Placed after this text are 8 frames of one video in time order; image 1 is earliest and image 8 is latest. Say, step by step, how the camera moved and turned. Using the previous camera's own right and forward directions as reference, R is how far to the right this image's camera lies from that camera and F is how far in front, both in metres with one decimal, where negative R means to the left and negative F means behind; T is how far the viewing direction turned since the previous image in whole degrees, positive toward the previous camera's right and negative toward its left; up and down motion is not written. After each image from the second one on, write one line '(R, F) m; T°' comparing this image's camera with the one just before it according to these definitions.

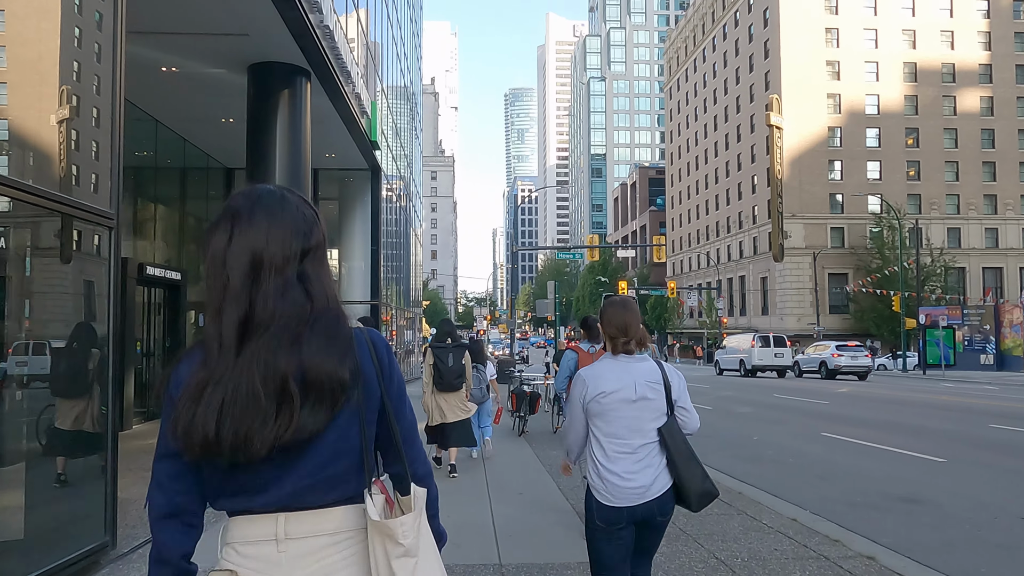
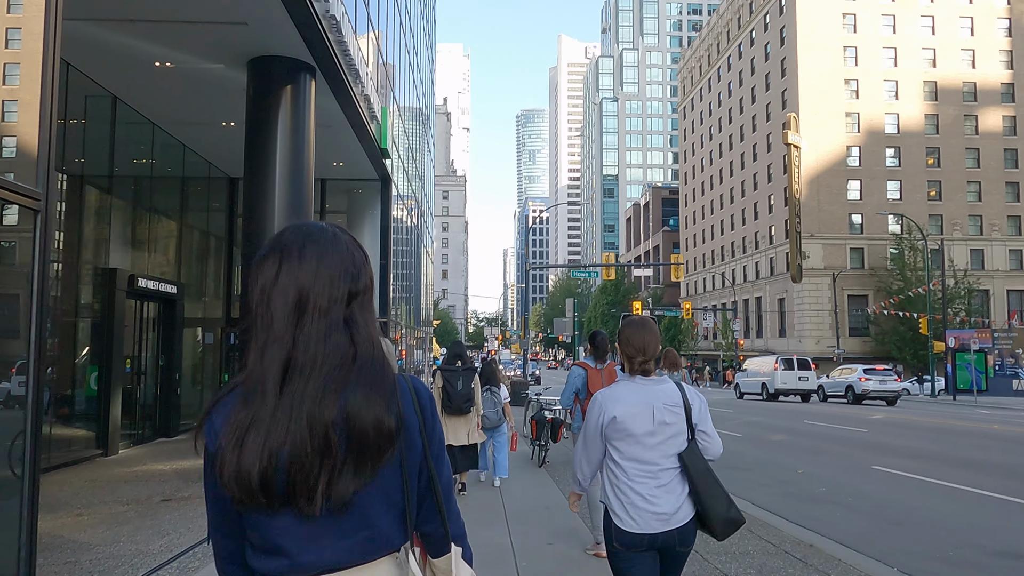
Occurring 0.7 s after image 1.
(-0.1, +1.1) m; -1°
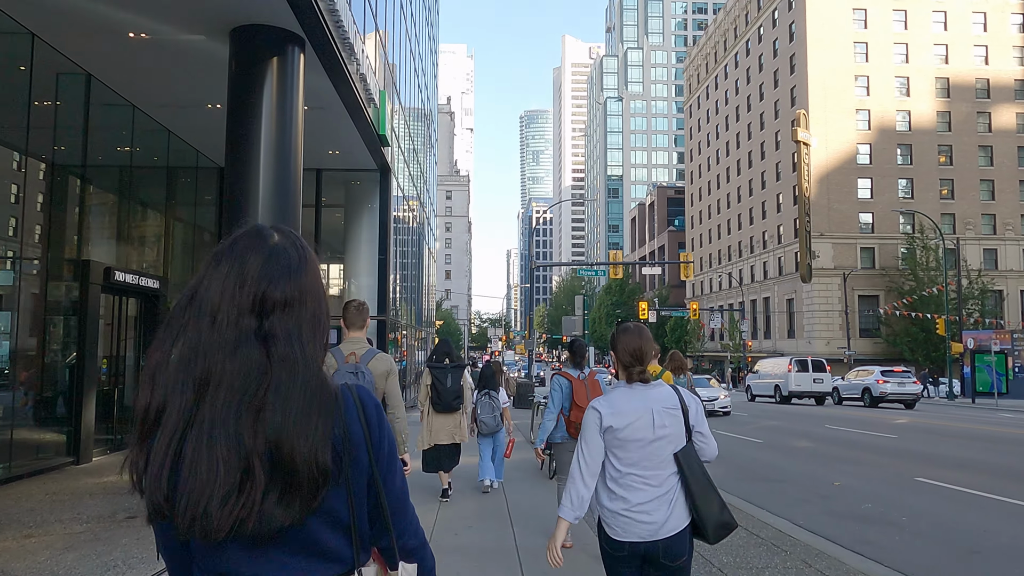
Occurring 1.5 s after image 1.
(-0.1, +1.0) m; 0°
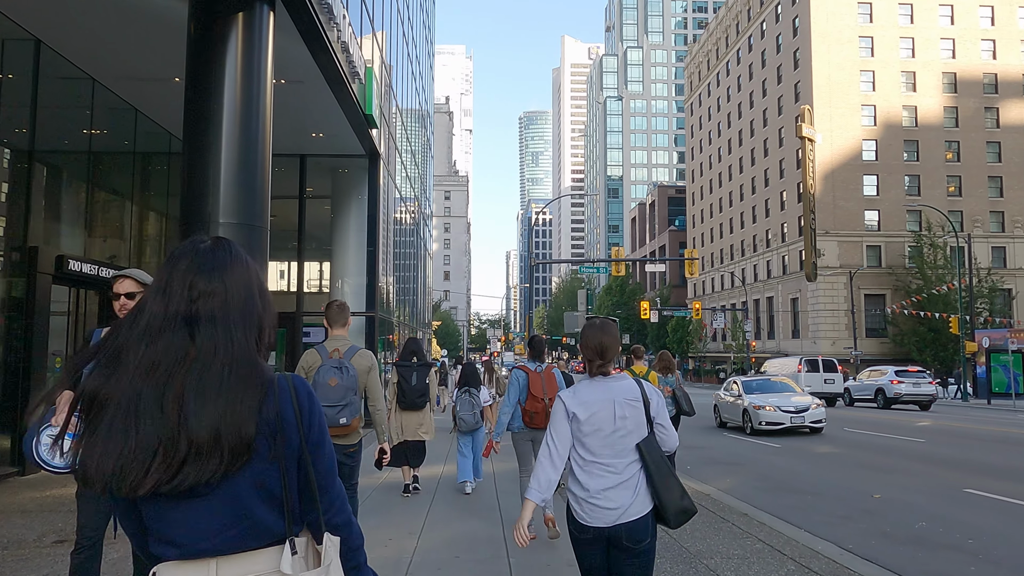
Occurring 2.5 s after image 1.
(0.0, +1.2) m; 0°
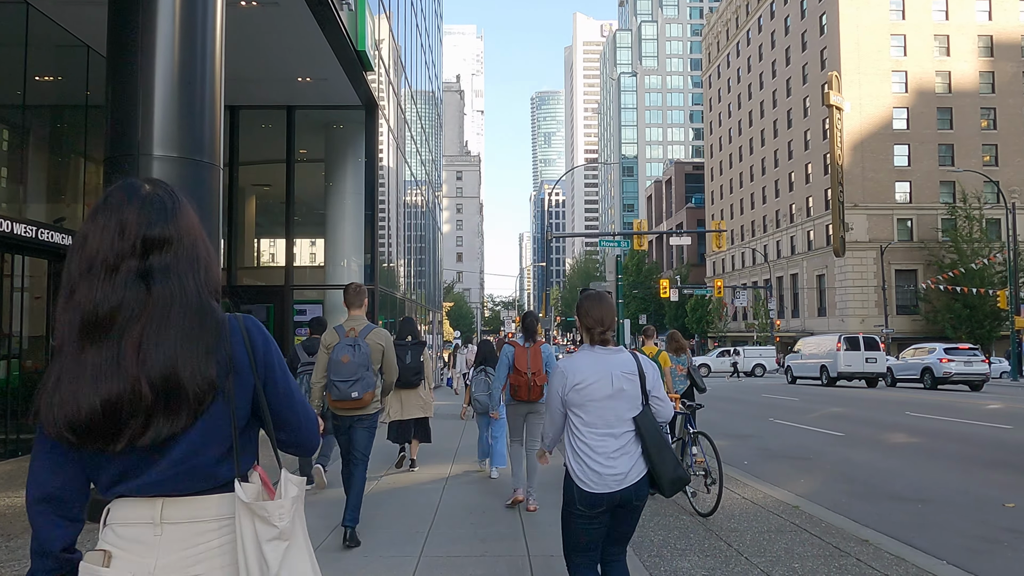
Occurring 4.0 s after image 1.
(-0.1, +2.0) m; -1°
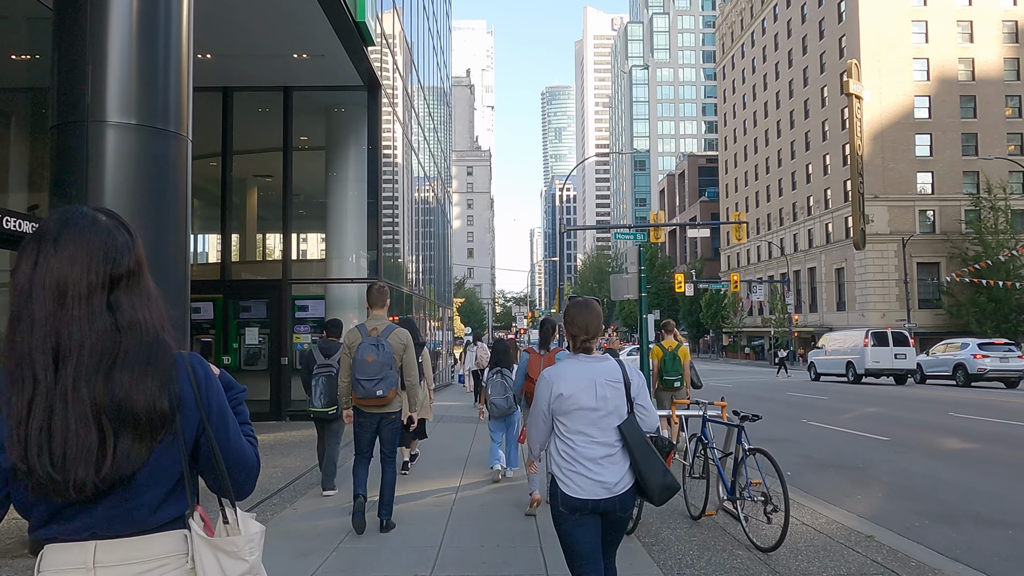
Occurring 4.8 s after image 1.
(0.0, +1.0) m; -1°
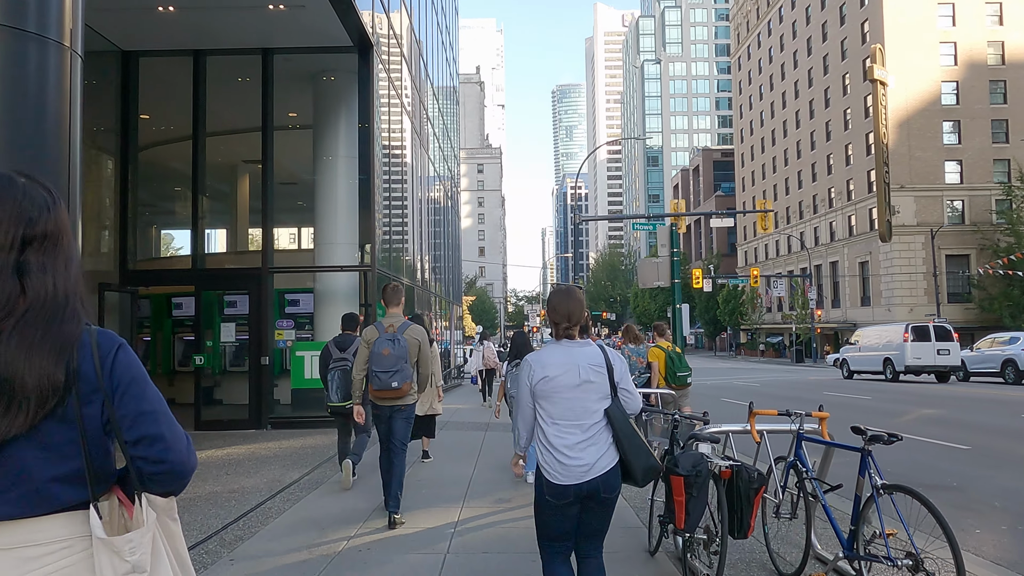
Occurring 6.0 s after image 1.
(0.0, +1.7) m; -1°
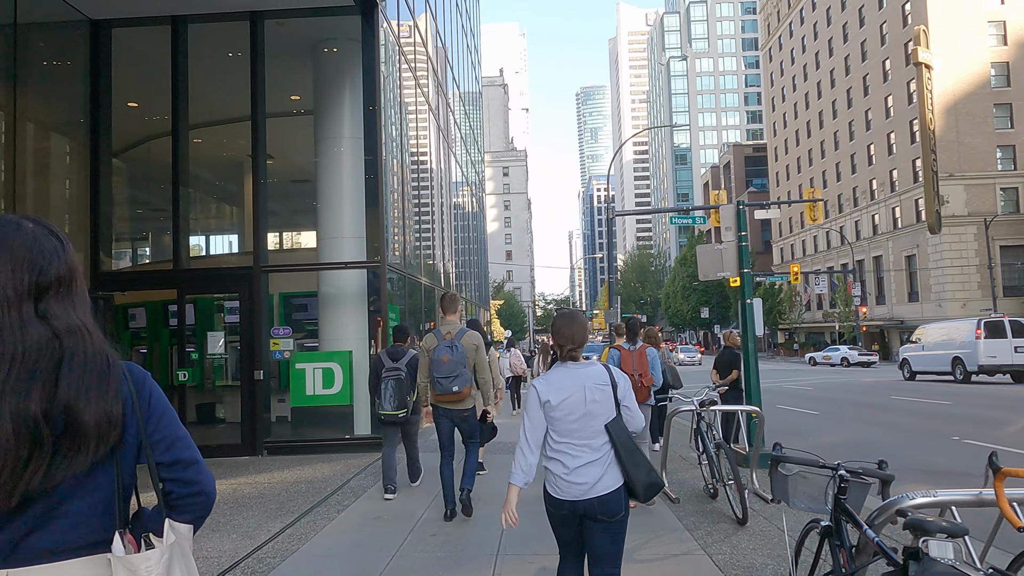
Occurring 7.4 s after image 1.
(-0.1, +1.8) m; -2°
